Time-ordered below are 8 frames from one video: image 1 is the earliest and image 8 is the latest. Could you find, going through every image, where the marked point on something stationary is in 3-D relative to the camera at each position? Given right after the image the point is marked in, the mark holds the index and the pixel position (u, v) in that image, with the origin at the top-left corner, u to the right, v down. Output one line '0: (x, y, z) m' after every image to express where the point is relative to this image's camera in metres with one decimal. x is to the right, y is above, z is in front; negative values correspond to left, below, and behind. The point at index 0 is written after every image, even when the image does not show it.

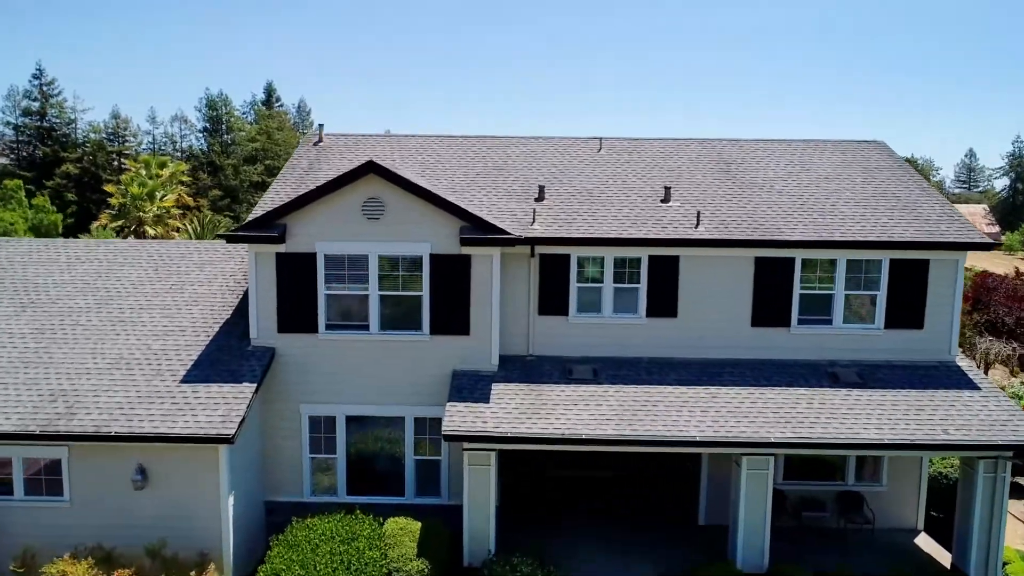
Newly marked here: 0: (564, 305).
0: (+0.7, -0.3, +9.7) m
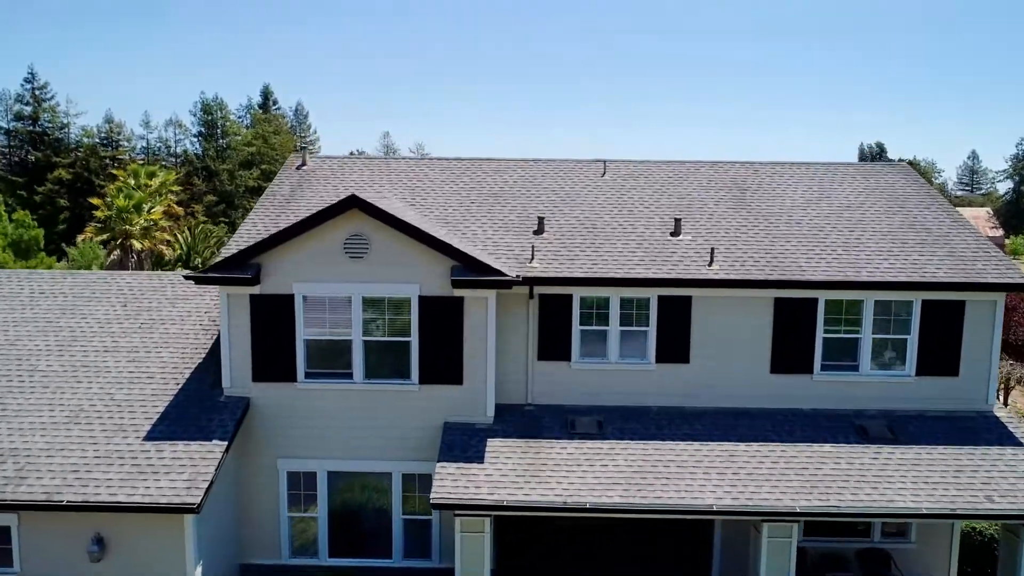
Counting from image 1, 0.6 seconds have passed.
0: (+0.7, -0.8, +8.8) m
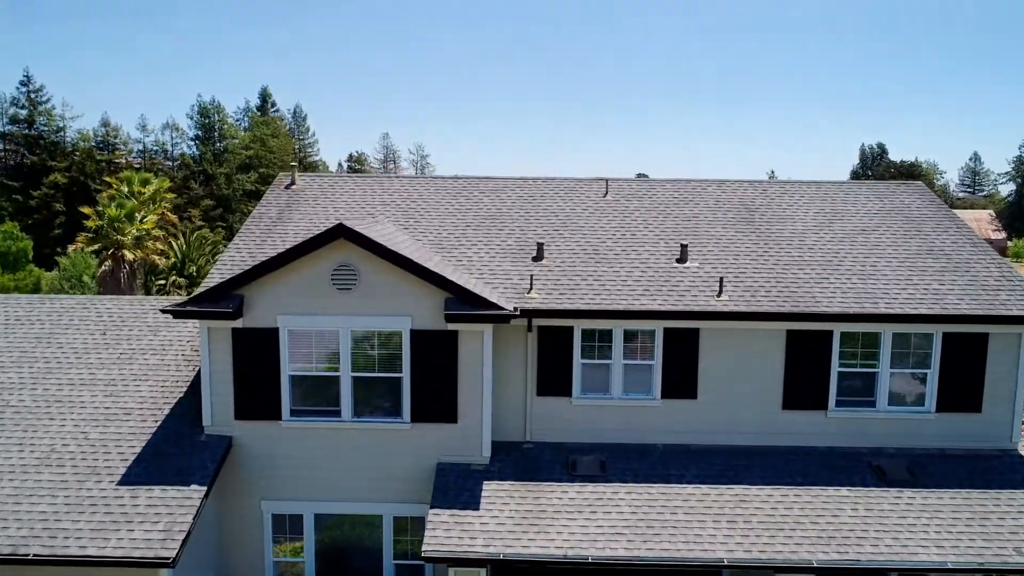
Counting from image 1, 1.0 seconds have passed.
0: (+0.7, -1.2, +8.4) m
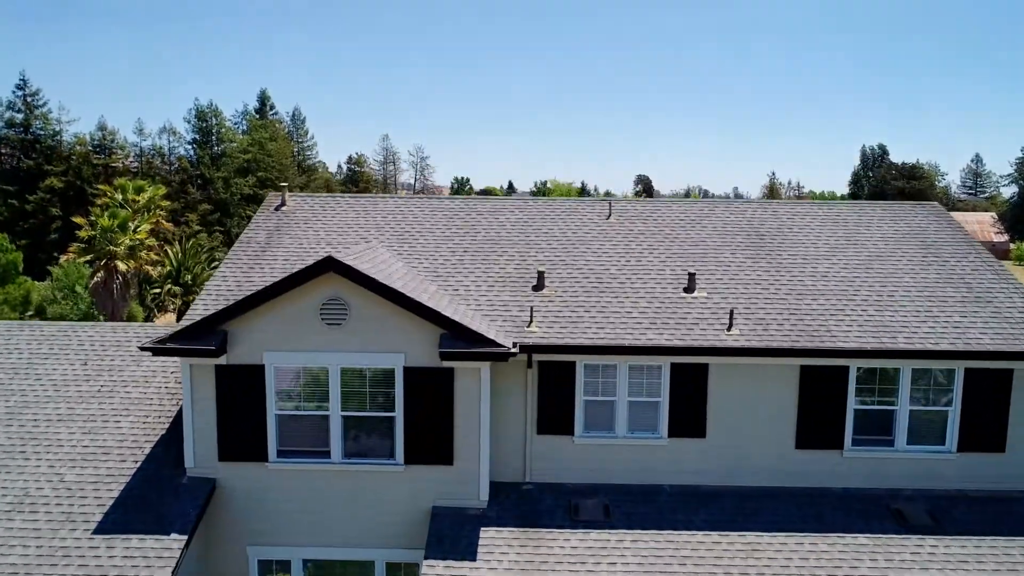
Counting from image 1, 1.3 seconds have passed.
0: (+0.7, -1.6, +8.0) m
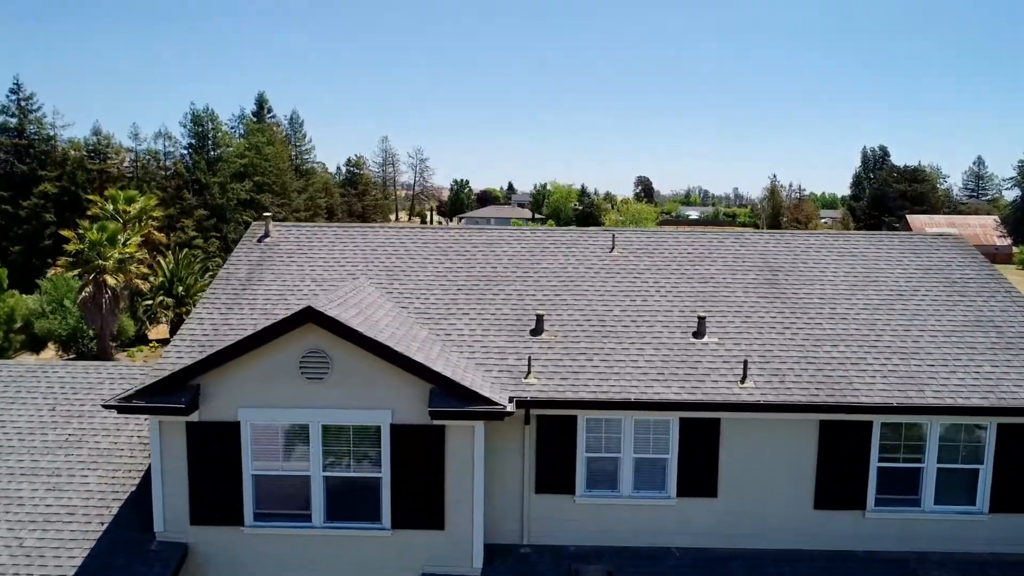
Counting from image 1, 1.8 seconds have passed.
0: (+0.6, -2.1, +7.4) m
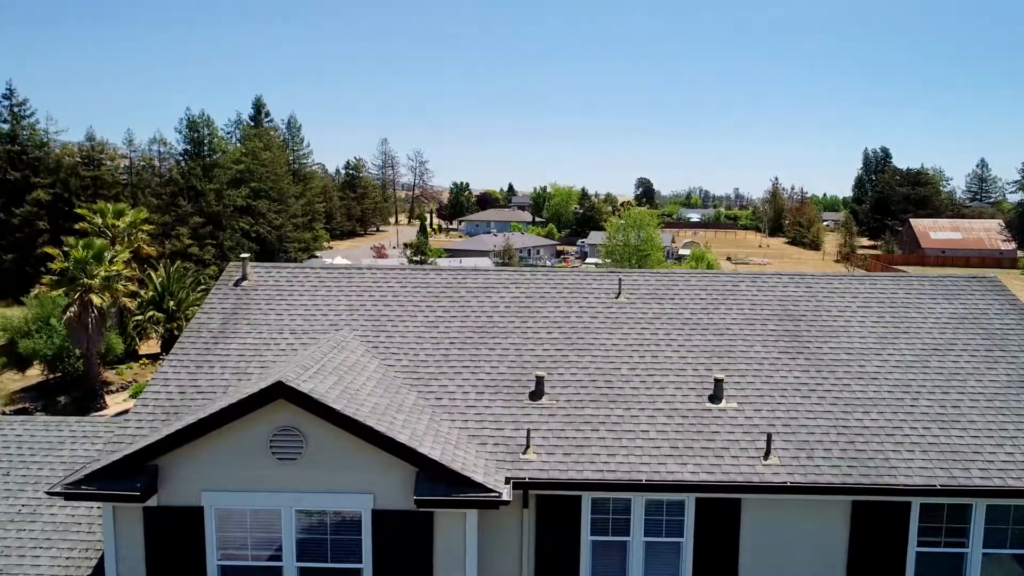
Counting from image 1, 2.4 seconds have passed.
0: (+0.6, -2.7, +6.6) m
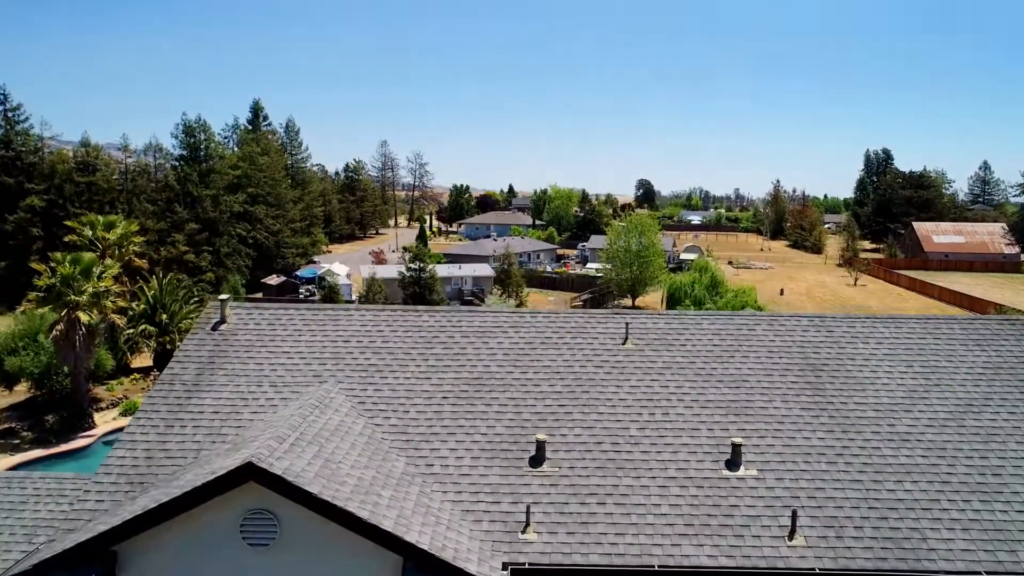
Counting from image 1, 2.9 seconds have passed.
0: (+0.6, -3.2, +6.0) m
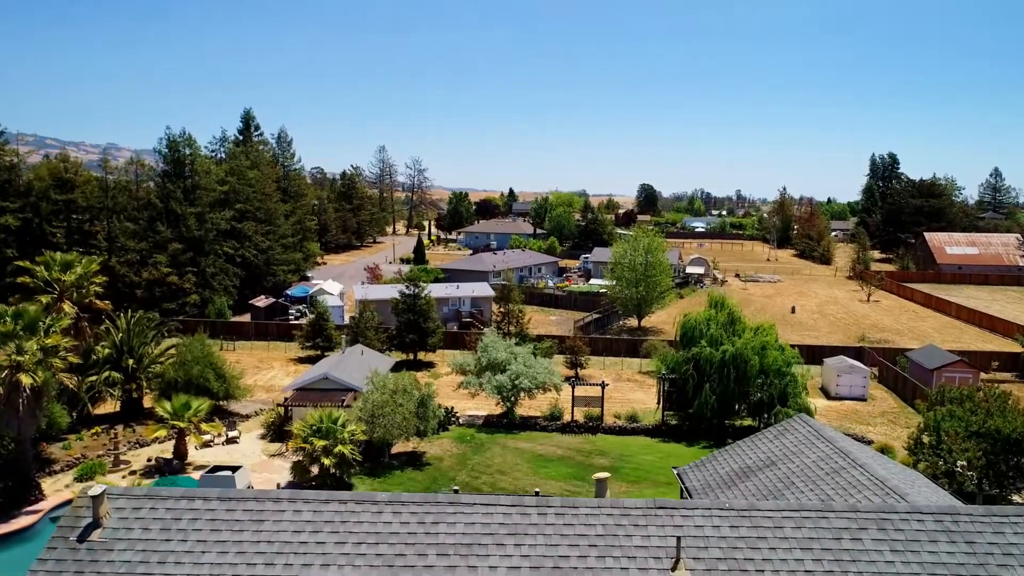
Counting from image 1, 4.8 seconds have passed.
0: (+0.6, -4.9, +3.4) m
